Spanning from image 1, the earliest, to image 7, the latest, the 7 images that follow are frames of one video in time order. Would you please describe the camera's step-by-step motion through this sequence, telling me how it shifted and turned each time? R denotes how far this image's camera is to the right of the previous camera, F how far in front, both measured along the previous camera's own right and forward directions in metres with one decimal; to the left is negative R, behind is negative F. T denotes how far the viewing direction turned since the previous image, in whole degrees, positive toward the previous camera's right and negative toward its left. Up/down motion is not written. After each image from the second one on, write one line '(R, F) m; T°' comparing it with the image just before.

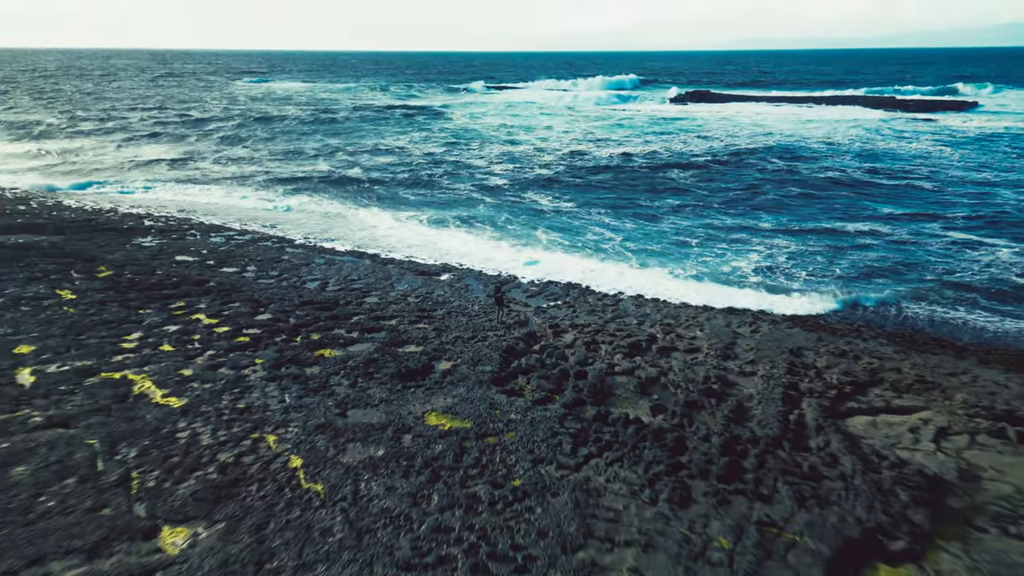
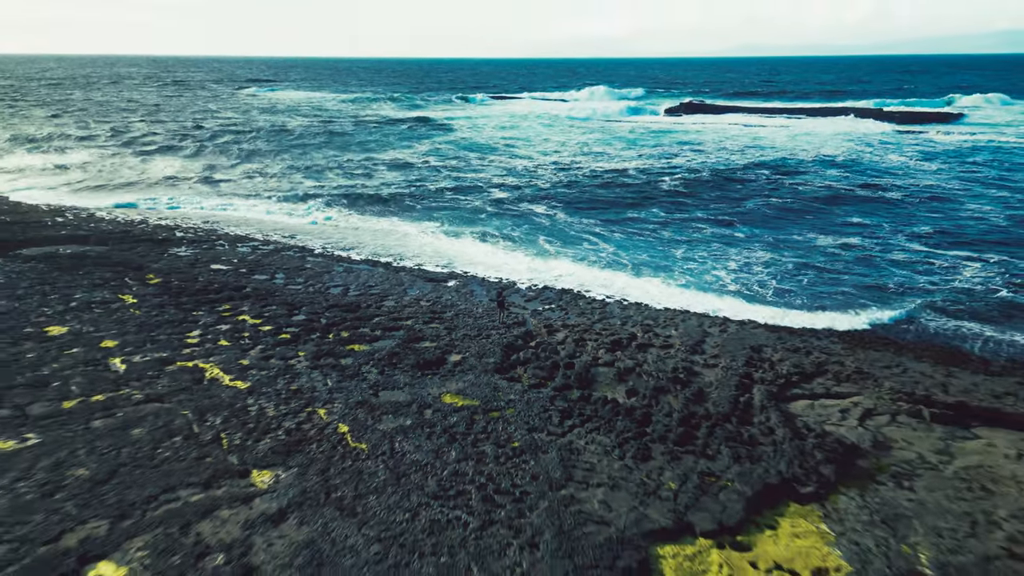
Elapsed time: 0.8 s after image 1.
(0.0, -1.1) m; 0°
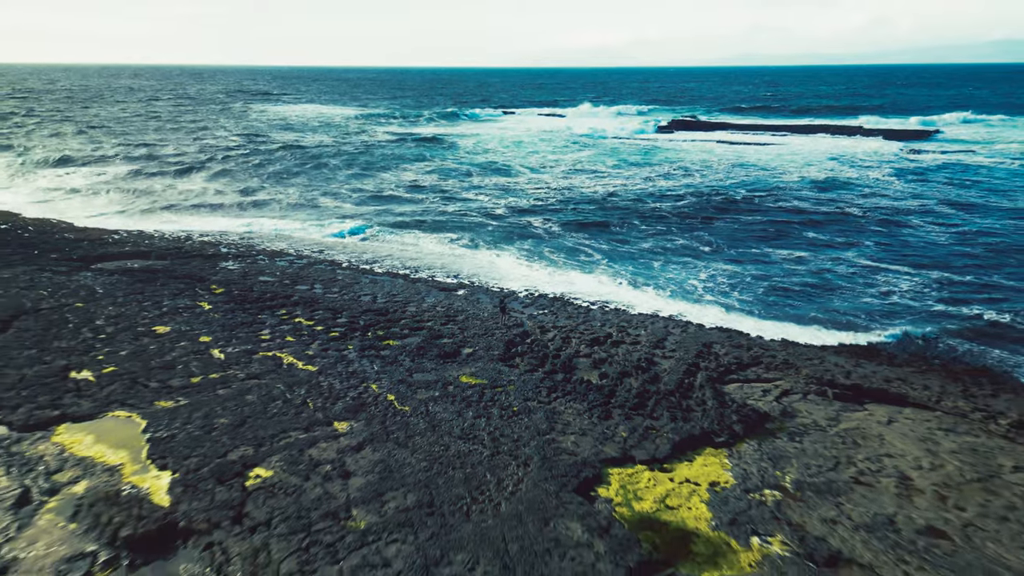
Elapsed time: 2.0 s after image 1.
(0.0, -2.0) m; 0°
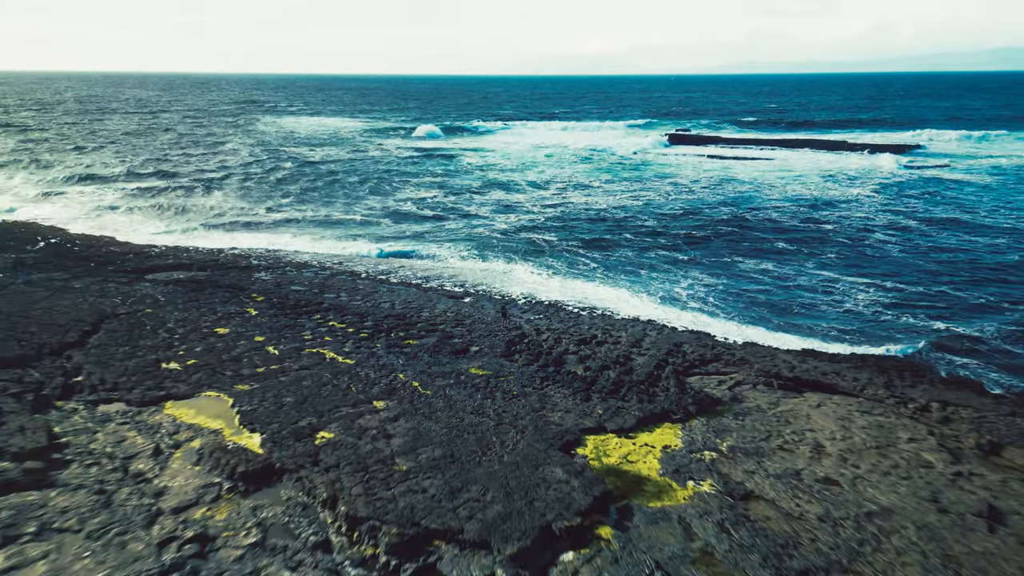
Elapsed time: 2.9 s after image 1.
(0.0, -1.8) m; 0°
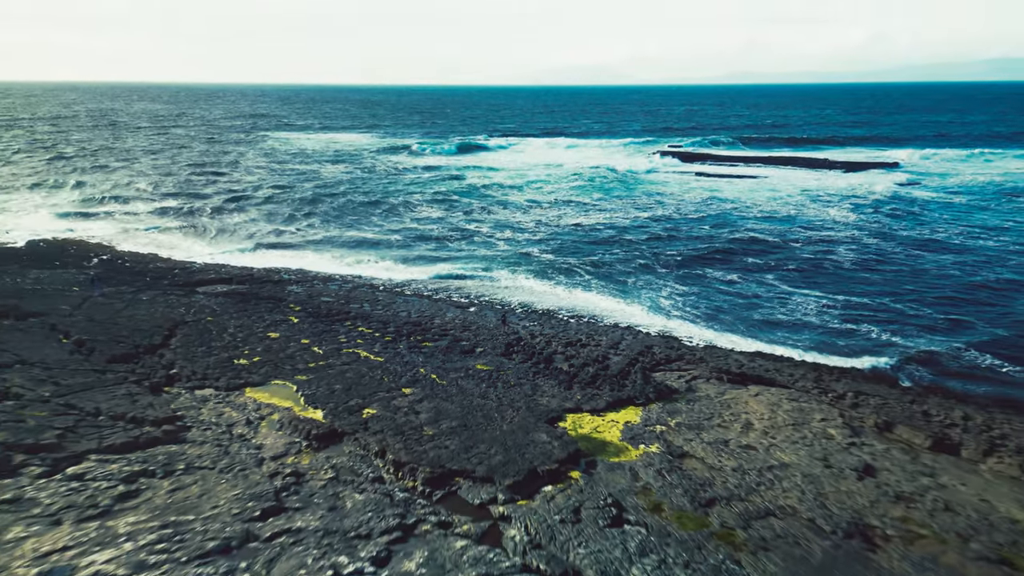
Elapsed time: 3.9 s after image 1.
(0.0, -2.3) m; 0°
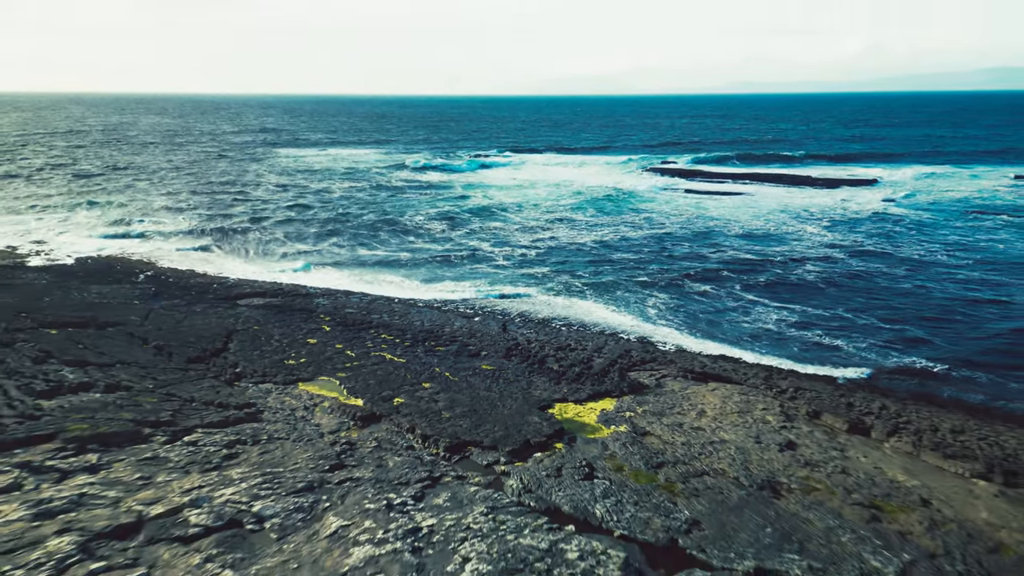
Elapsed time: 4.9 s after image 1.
(0.0, -2.5) m; 0°
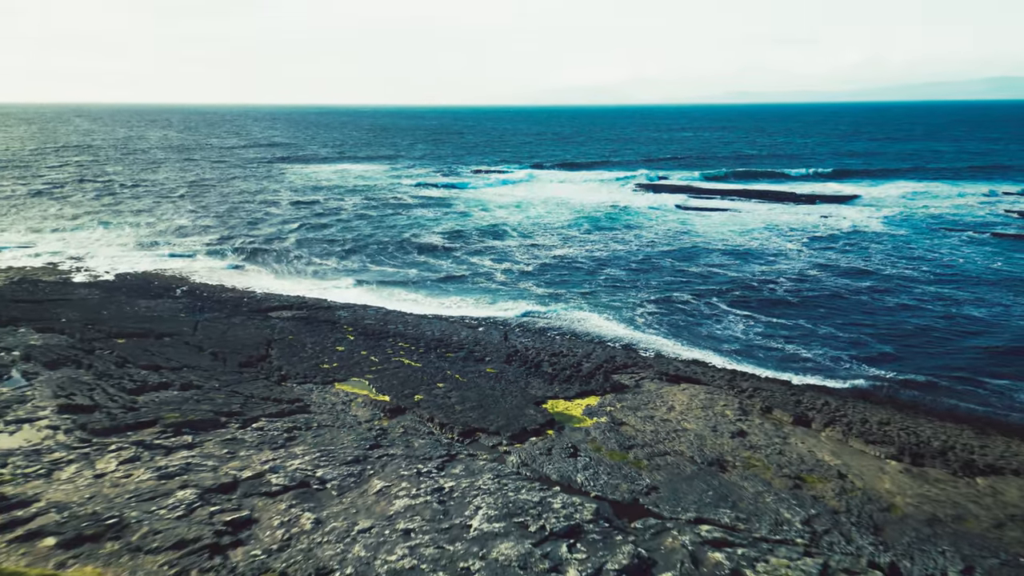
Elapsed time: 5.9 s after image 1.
(0.0, -2.5) m; 0°
